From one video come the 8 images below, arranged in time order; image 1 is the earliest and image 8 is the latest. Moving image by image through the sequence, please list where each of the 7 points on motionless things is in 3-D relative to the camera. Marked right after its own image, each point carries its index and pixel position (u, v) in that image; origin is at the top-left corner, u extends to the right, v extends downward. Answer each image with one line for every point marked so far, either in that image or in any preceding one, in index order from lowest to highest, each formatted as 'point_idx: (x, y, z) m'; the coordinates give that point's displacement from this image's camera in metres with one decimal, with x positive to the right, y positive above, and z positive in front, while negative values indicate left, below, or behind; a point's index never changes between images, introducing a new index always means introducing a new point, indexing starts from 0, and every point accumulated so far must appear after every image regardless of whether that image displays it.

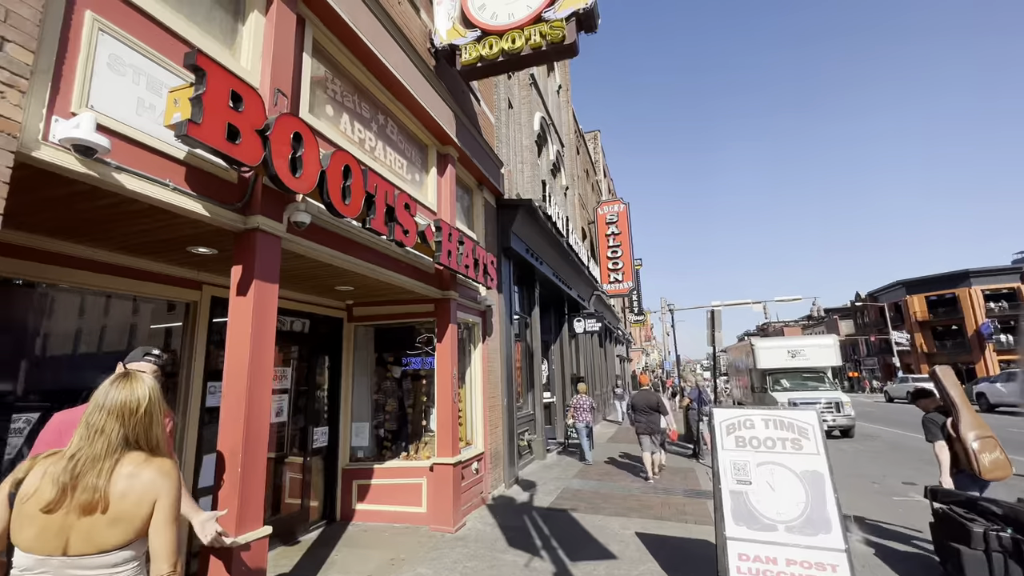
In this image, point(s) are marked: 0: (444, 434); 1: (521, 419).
0: (-1.0, -2.1, +6.6) m
1: (+0.2, -3.0, +10.4) m
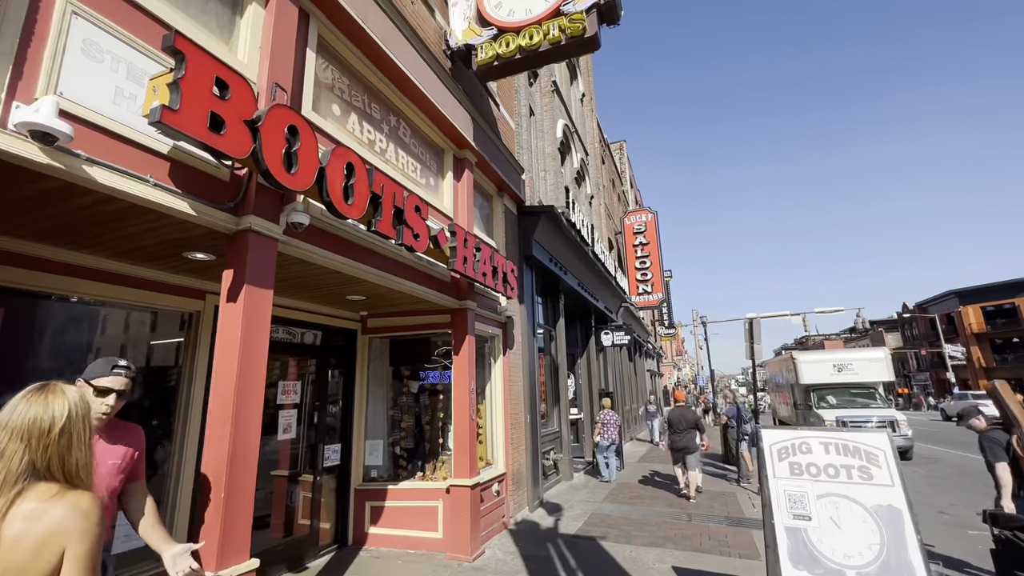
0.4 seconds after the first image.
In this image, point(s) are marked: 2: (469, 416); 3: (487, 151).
0: (-0.7, -2.3, +6.1) m
1: (+0.7, -3.3, +9.9) m
2: (-0.6, -1.7, +6.2) m
3: (-0.4, +2.3, +7.6) m
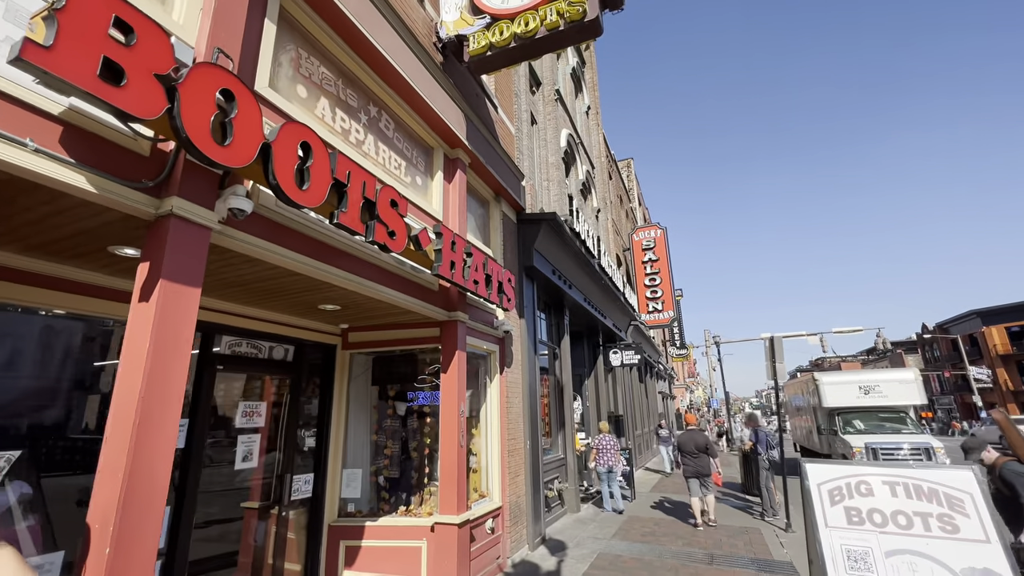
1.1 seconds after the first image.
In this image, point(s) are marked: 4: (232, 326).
0: (-0.8, -2.4, +5.4) m
1: (+0.7, -3.6, +9.1) m
2: (-0.6, -1.8, +5.5) m
3: (-0.5, +2.1, +7.1) m
4: (-3.0, -0.4, +4.8) m
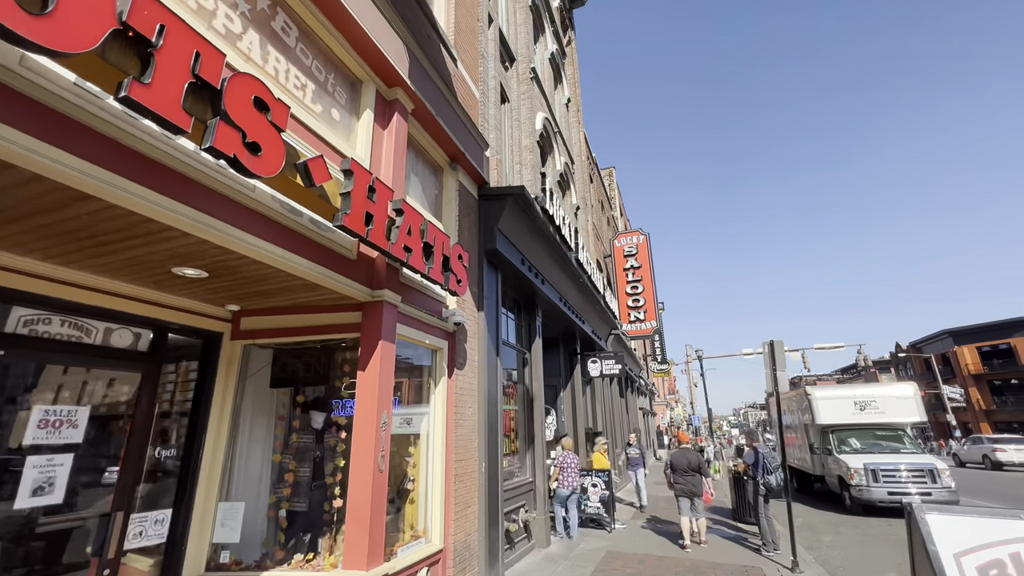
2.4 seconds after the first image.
0: (-1.3, -2.1, +3.9) m
1: (0.0, -3.4, +7.6) m
2: (-1.2, -1.5, +4.0) m
3: (-1.0, +2.4, +5.7) m
4: (-3.5, 0.0, +3.3) m
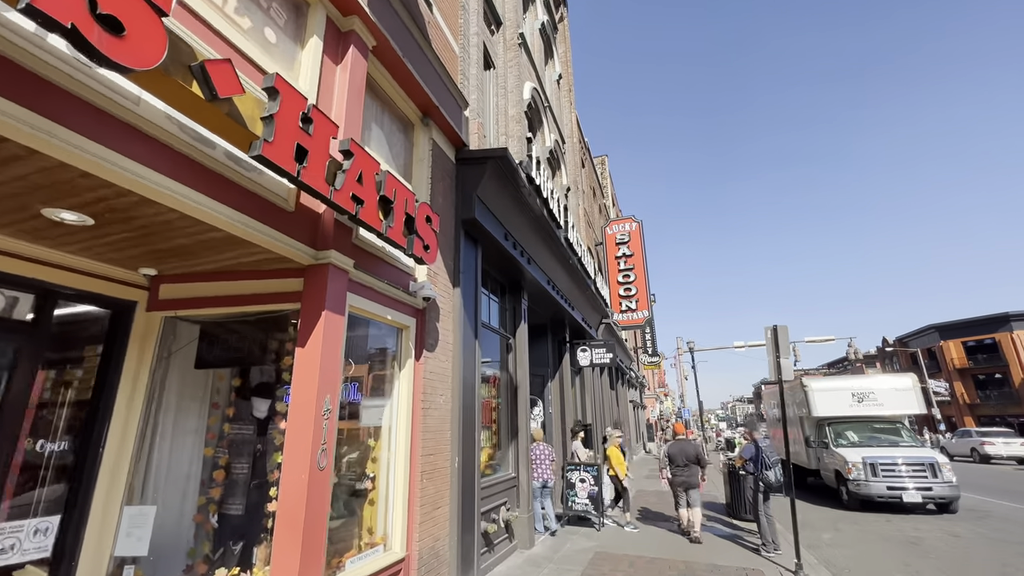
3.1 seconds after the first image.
0: (-1.6, -1.8, +3.2) m
1: (-0.3, -3.0, +6.9) m
2: (-1.4, -1.2, +3.3) m
3: (-1.2, +2.7, +4.9) m
4: (-3.7, +0.3, +2.5) m
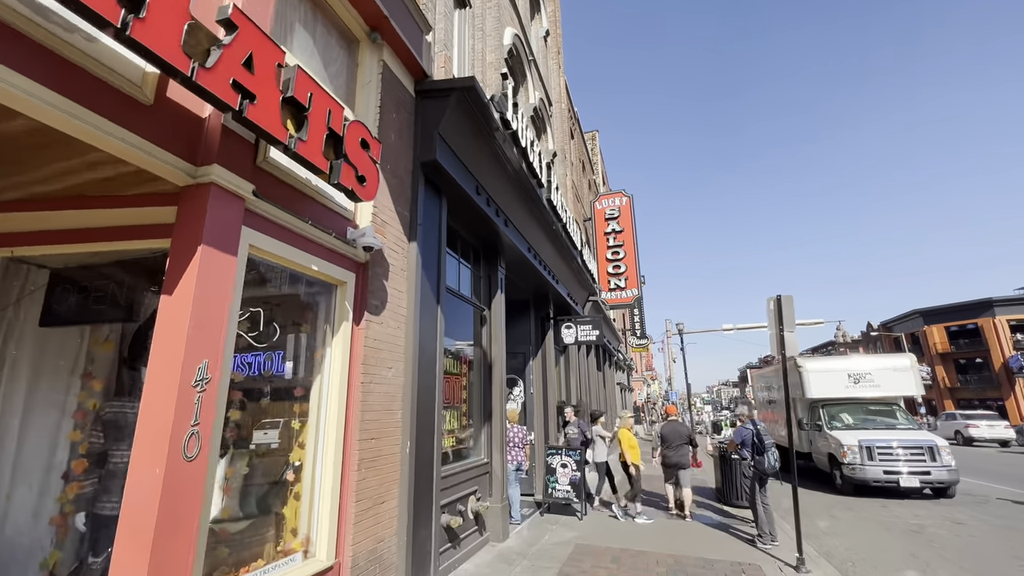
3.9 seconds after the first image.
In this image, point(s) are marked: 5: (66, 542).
0: (-1.9, -1.4, +2.3) m
1: (-0.7, -2.5, +6.1) m
2: (-1.7, -0.8, +2.4) m
3: (-1.6, +3.2, +3.9) m
4: (-3.9, +0.7, +1.5) m
5: (-2.9, -1.7, +2.9) m
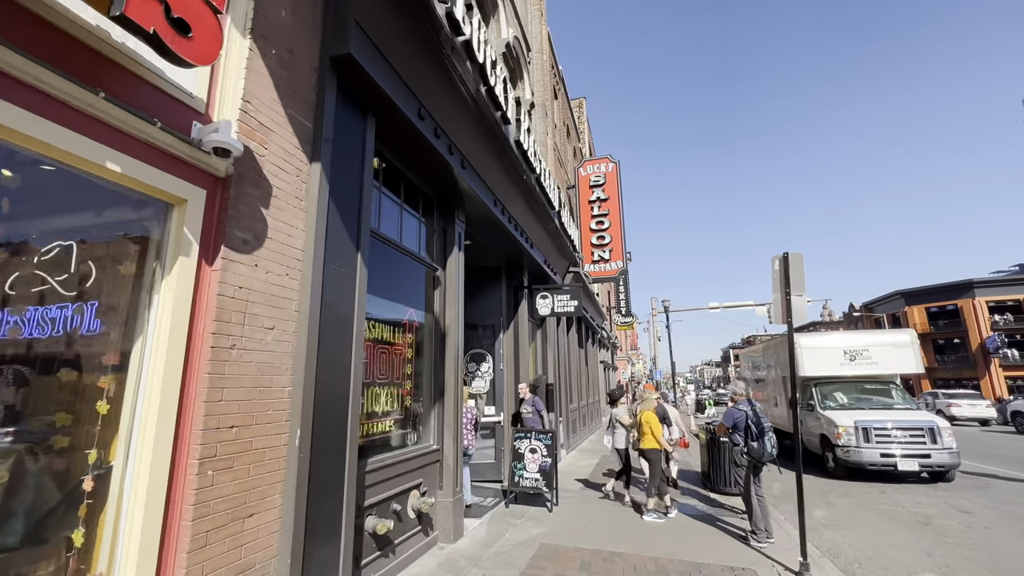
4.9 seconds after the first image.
0: (-2.3, -0.9, +1.1) m
1: (-1.3, -2.0, +5.0) m
2: (-2.2, -0.4, +1.2) m
3: (-2.0, +3.6, +2.5) m
4: (-4.3, +1.1, +0.1) m
5: (-3.4, -1.2, +1.7) m
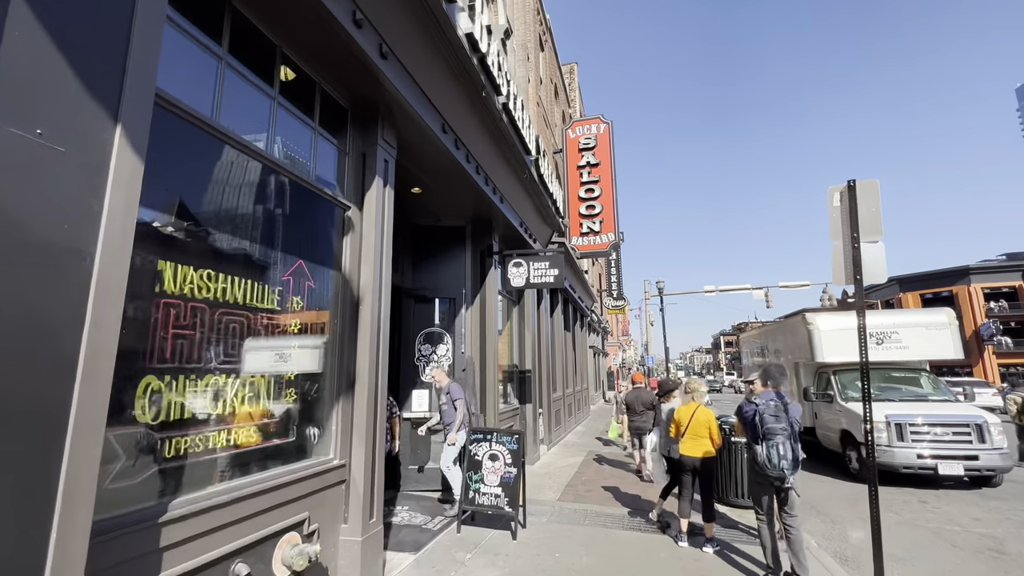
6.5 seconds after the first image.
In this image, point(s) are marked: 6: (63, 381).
0: (-2.8, -0.6, -0.8) m
1: (-1.8, -1.5, +3.1) m
2: (-2.6, 0.0, -0.7) m
3: (-2.5, +4.1, +0.5) m
4: (-4.8, +1.4, -1.9) m
5: (-3.9, -0.8, -0.2) m
6: (-1.9, -0.4, +1.9) m
